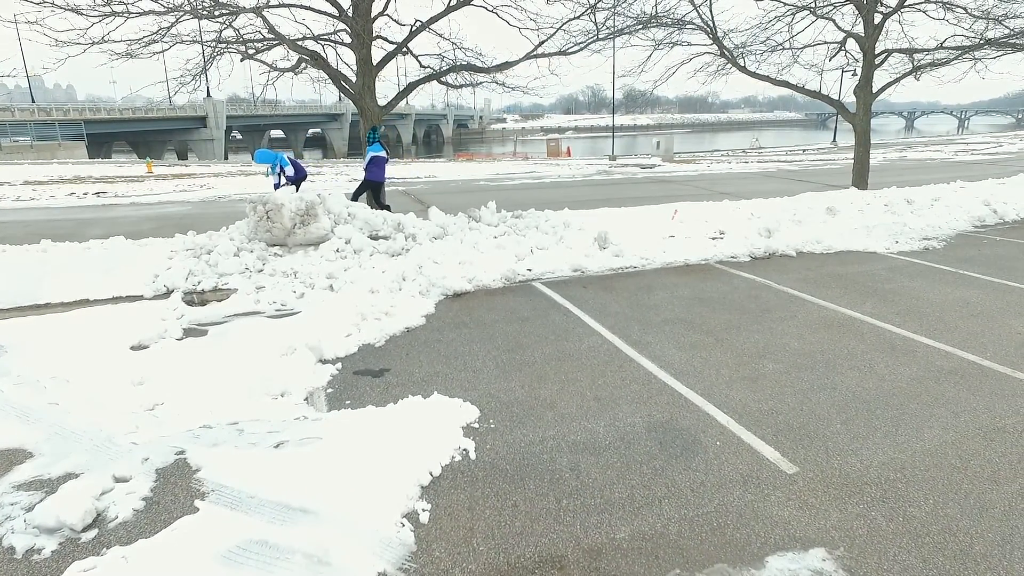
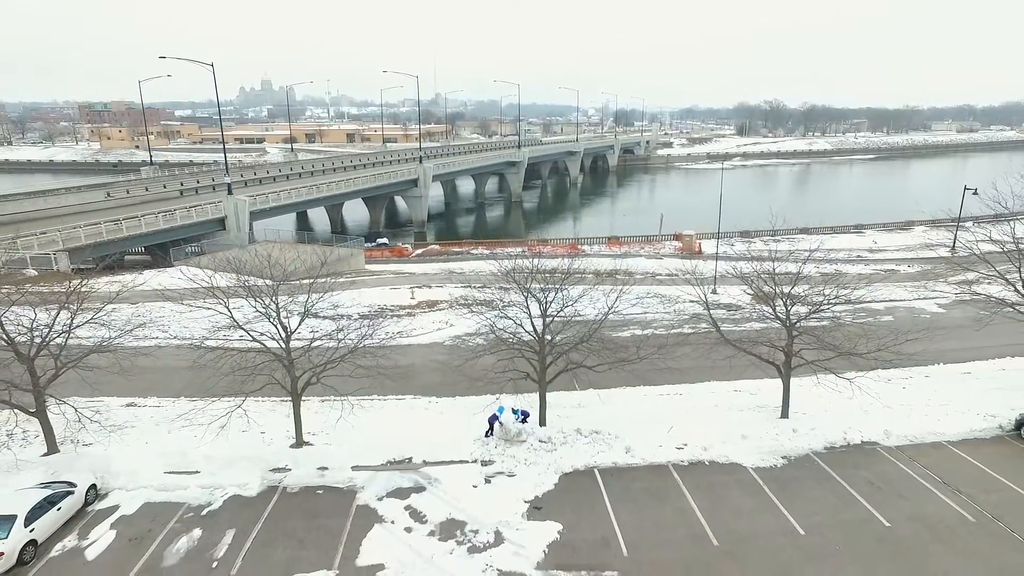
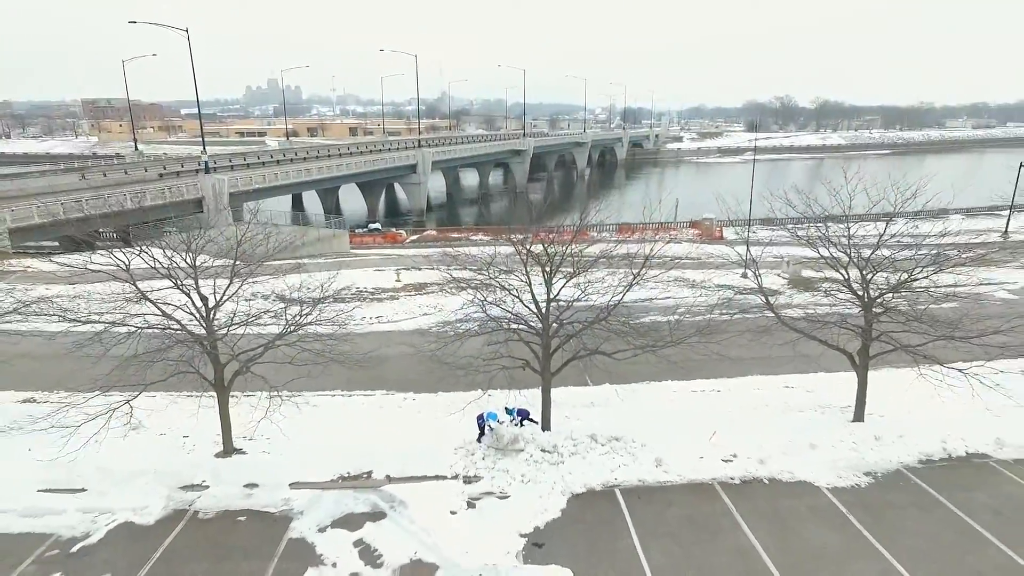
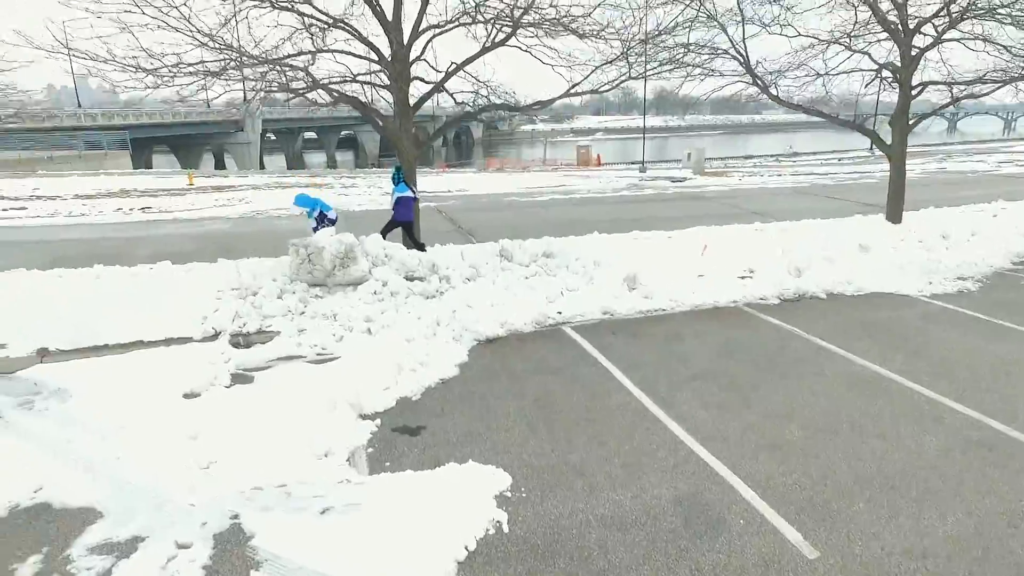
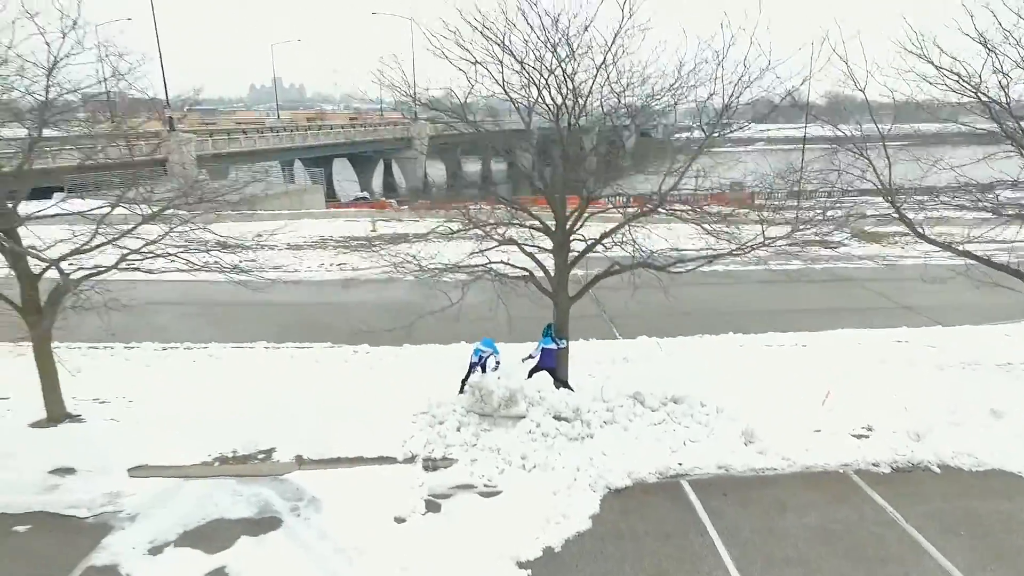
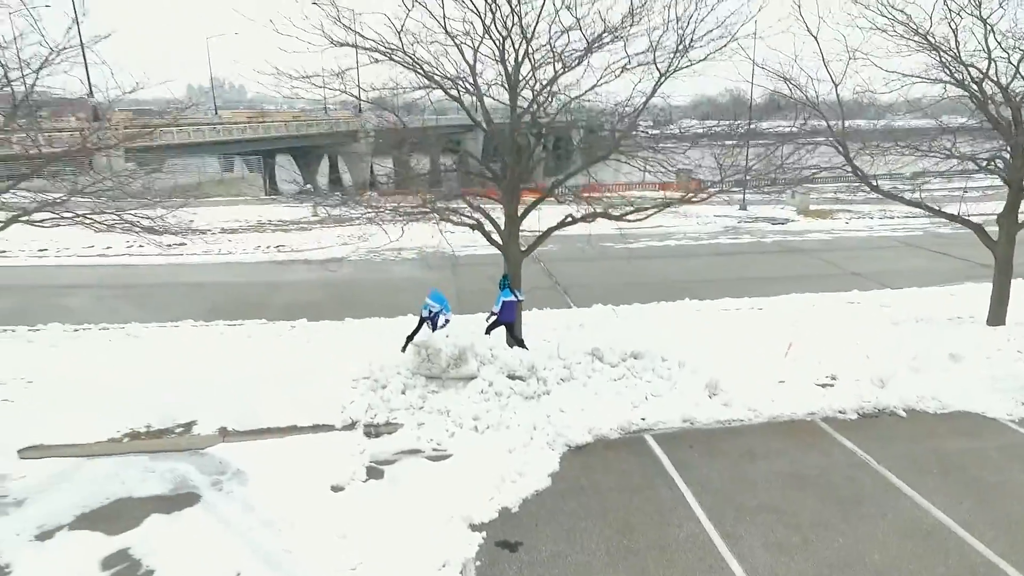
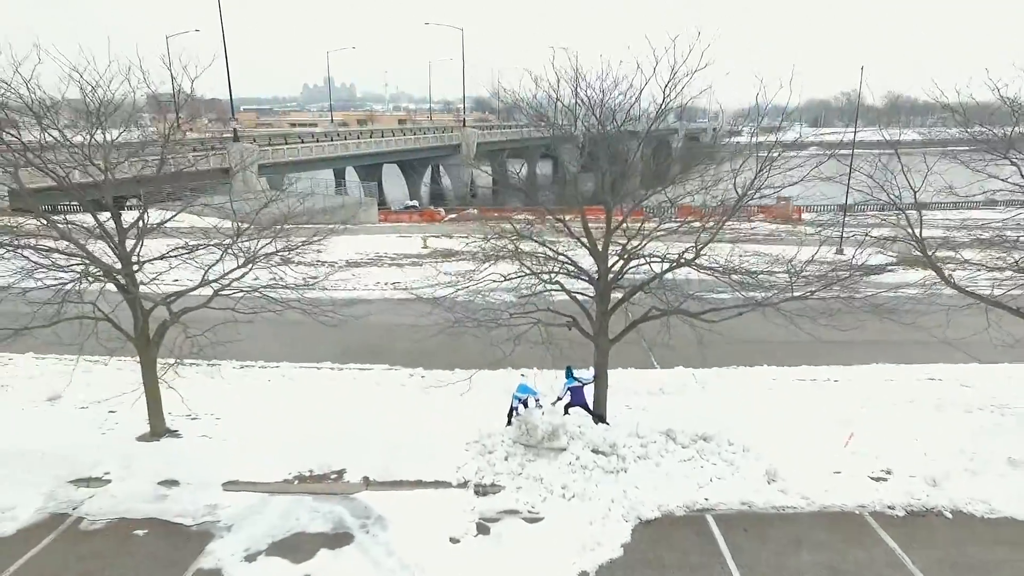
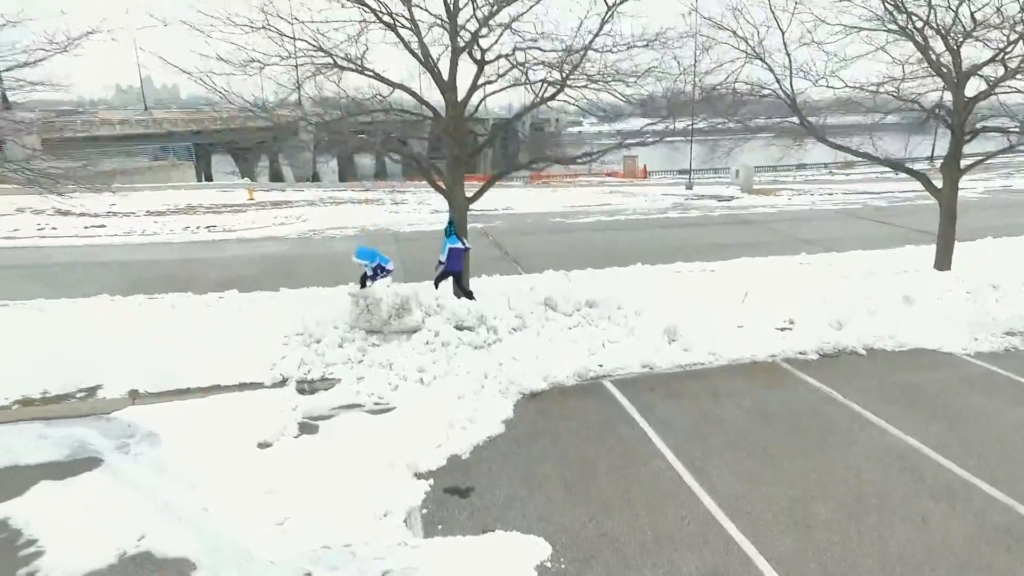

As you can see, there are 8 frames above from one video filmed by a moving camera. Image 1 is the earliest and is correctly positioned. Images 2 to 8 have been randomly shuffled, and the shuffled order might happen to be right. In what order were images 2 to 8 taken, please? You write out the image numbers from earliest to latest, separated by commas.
4, 8, 6, 5, 7, 3, 2
